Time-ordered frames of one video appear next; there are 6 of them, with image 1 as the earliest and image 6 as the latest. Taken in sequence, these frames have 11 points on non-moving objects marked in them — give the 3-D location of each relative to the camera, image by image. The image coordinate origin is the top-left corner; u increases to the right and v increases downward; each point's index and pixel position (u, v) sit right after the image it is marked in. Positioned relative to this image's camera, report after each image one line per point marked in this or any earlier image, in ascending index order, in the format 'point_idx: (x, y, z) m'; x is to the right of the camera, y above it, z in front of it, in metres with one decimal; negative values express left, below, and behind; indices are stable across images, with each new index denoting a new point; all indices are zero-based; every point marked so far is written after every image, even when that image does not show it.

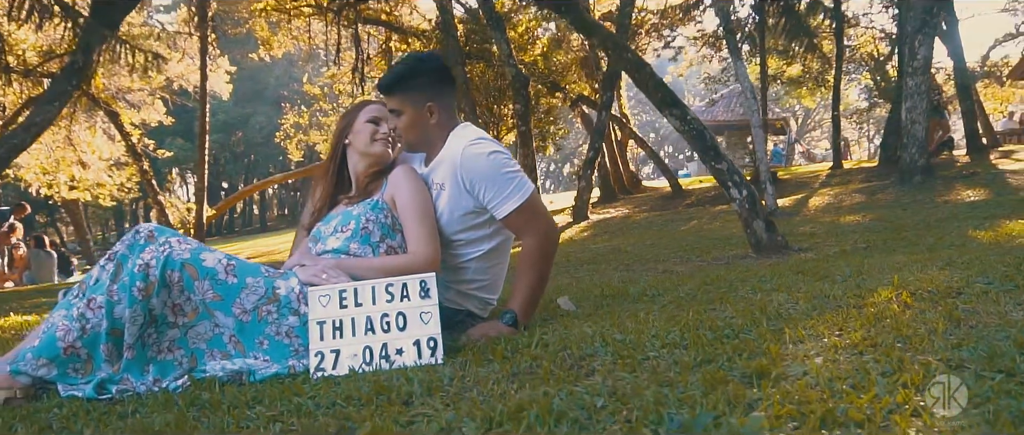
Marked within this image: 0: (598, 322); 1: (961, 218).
0: (+0.5, -0.6, +4.9) m
1: (+5.9, 0.0, +10.6) m
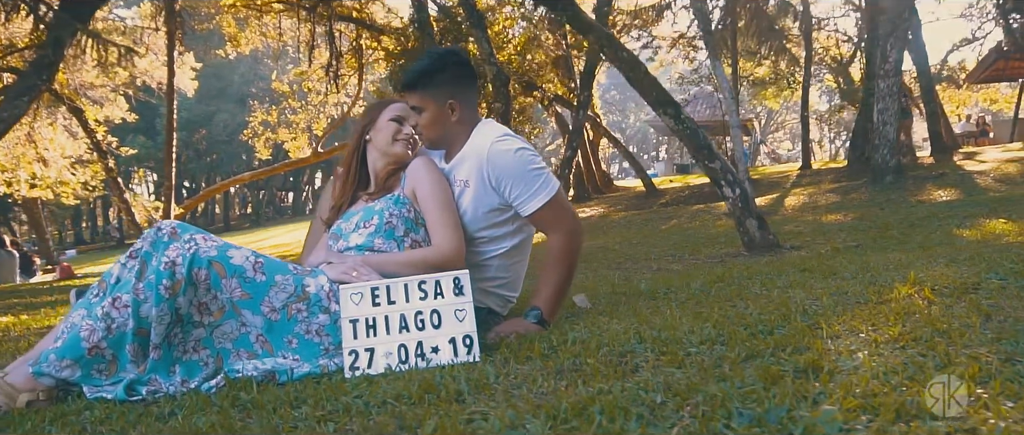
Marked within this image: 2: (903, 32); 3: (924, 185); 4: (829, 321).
0: (+0.7, -0.6, +4.9) m
1: (+5.7, 0.0, +10.8) m
2: (+7.5, +3.6, +15.6) m
3: (+8.2, +0.6, +16.1) m
4: (+1.7, -0.6, +4.4) m
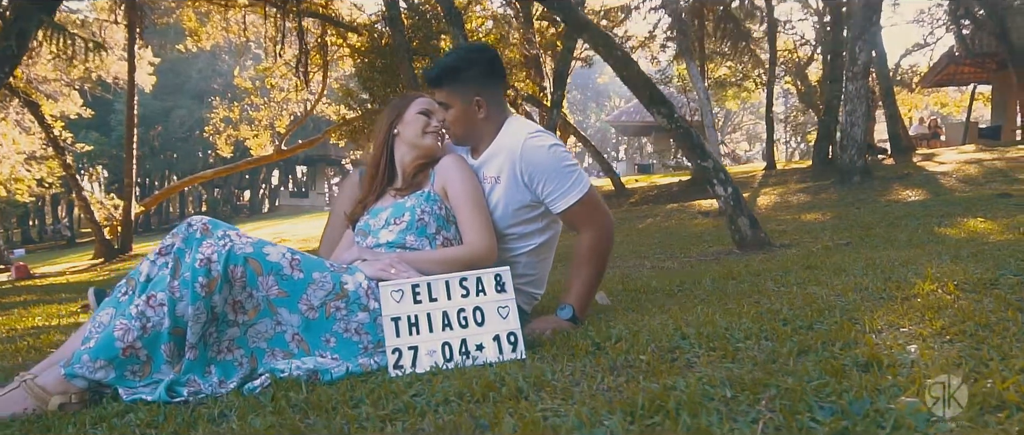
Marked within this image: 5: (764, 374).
0: (+0.9, -0.6, +4.9) m
1: (+5.6, 0.0, +11.1) m
2: (+7.1, +3.6, +16.0) m
3: (+7.7, +0.7, +16.5) m
4: (+1.9, -0.5, +4.4) m
5: (+1.1, -0.7, +3.5) m
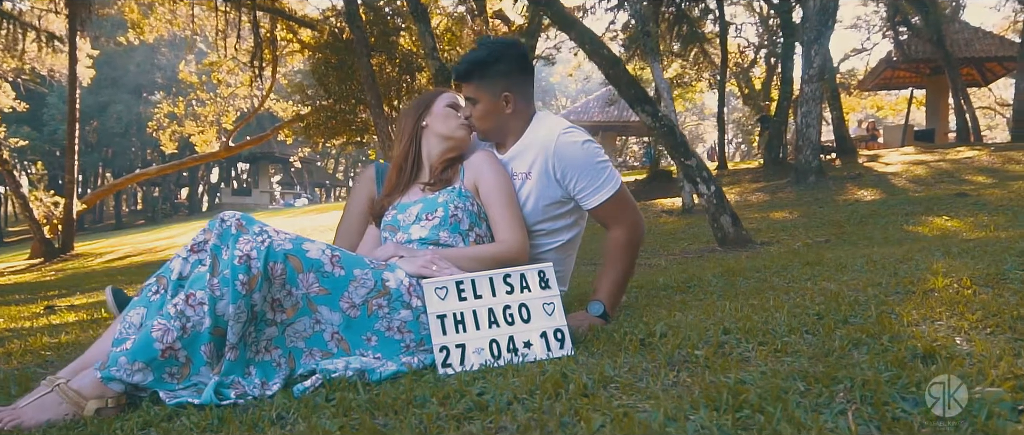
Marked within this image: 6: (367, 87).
0: (+1.1, -0.6, +5.0) m
1: (+5.3, 0.0, +11.5) m
2: (+6.4, +3.6, +16.4) m
3: (+7.0, +0.7, +17.0) m
4: (+2.2, -0.5, +4.6) m
5: (+1.4, -0.6, +3.5) m
6: (-3.4, +3.0, +18.6) m
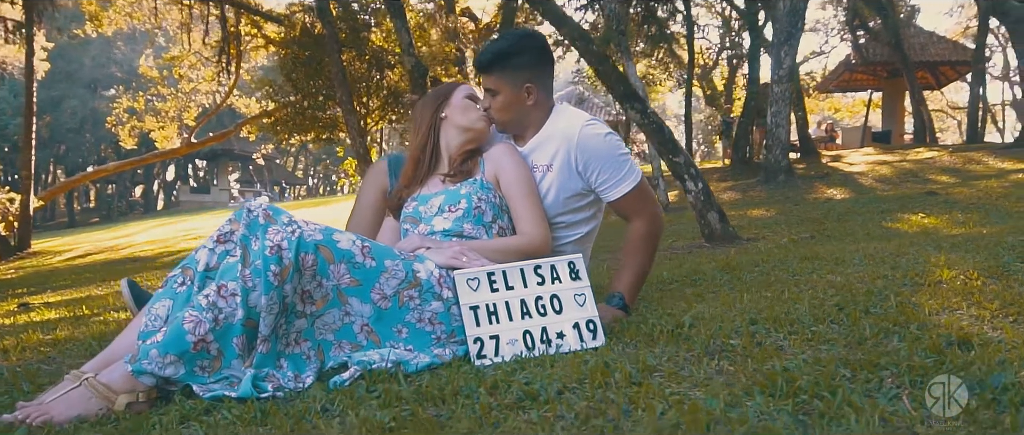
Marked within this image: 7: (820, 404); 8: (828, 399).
0: (+1.2, -0.5, +5.0) m
1: (+5.0, +0.1, +11.8) m
2: (+5.9, +3.6, +16.7) m
3: (+6.5, +0.7, +17.4) m
4: (+2.3, -0.5, +4.7) m
5: (+1.6, -0.6, +3.6) m
6: (-4.0, +3.1, +18.4) m
7: (+1.2, -0.7, +3.0) m
8: (+1.3, -0.7, +3.0) m
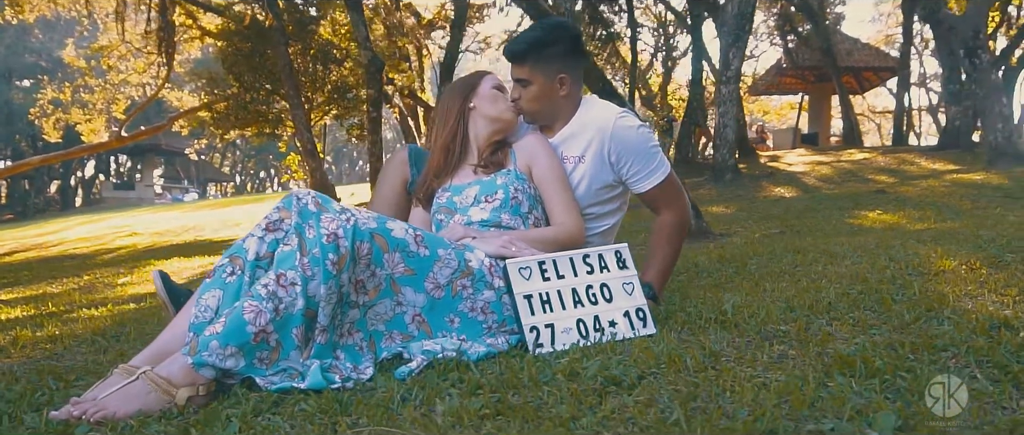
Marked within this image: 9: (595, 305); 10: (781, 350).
0: (+1.4, -0.5, +5.1) m
1: (+4.6, +0.1, +12.2) m
2: (+5.0, +3.7, +17.2) m
3: (+5.5, +0.8, +17.9) m
4: (+2.5, -0.4, +4.9) m
5: (+1.9, -0.6, +3.7) m
6: (-5.0, +3.1, +18.0) m
7: (+1.6, -0.6, +3.1) m
8: (+1.6, -0.6, +3.2) m
9: (+0.4, -0.5, +4.2) m
10: (+1.2, -0.6, +3.7) m
